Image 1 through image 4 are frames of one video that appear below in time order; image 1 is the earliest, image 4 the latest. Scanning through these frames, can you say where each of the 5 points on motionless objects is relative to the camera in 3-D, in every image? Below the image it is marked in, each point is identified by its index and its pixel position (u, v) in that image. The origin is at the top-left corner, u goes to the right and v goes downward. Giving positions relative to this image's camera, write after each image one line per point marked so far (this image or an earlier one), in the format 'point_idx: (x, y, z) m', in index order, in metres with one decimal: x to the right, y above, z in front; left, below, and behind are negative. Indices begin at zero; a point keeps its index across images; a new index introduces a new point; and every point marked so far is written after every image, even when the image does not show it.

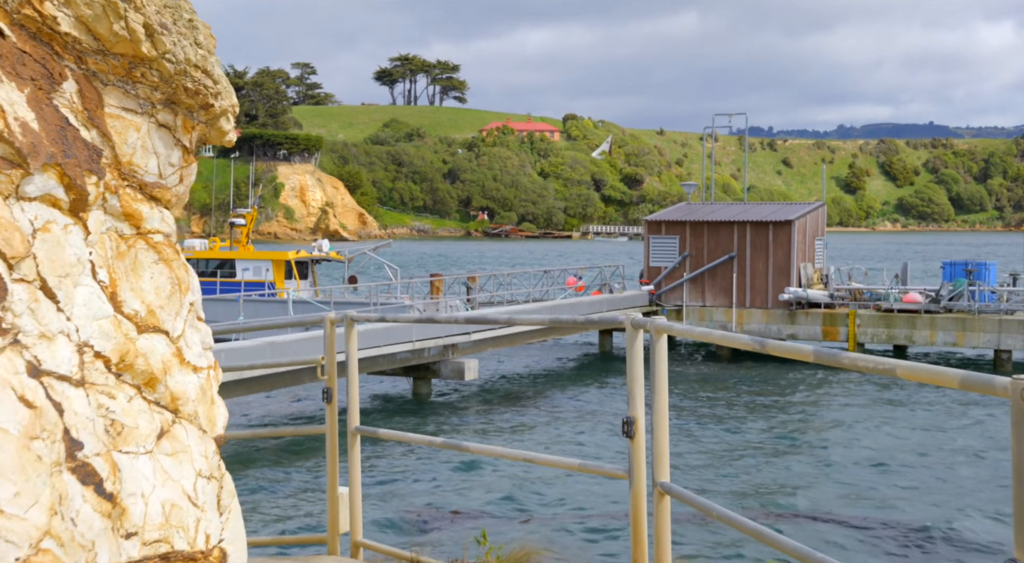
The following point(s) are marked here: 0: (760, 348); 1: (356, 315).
0: (+0.7, -0.2, +3.4) m
1: (-0.8, -0.2, +5.9) m
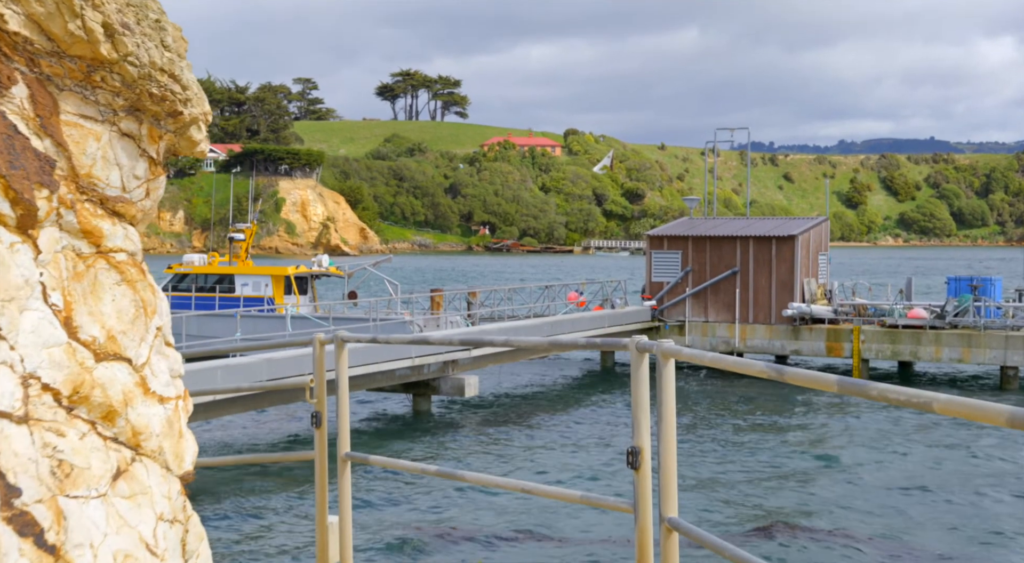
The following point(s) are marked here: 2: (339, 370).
0: (+0.7, -0.3, +3.1) m
1: (-0.8, -0.3, +5.6) m
2: (-0.8, -0.4, +5.5) m
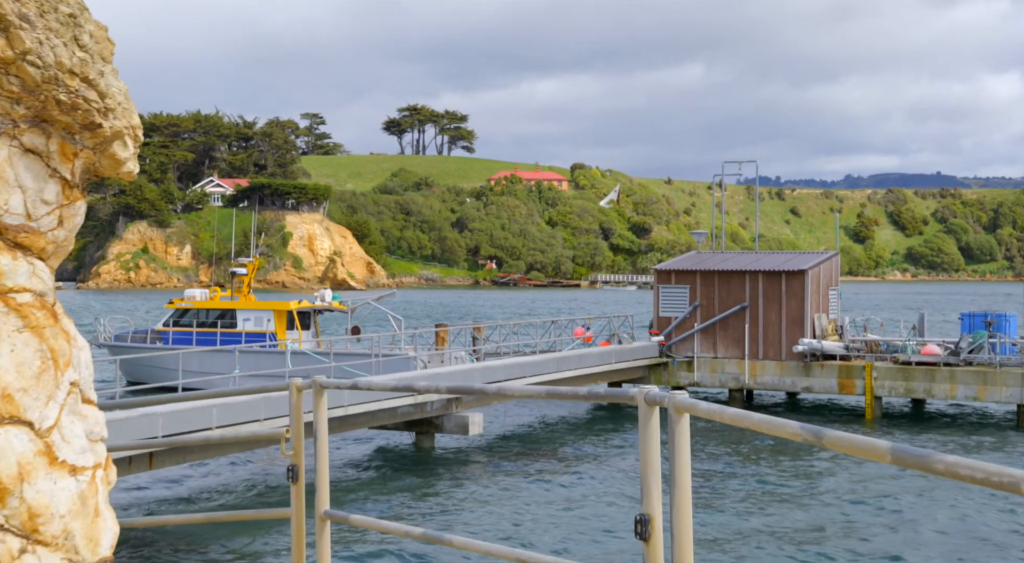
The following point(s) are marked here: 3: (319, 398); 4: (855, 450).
0: (+0.7, -0.4, +2.6) m
1: (-0.8, -0.4, +5.1) m
2: (-0.8, -0.6, +5.0) m
3: (-0.8, -0.5, +5.1) m
4: (+0.7, -0.4, +2.5) m
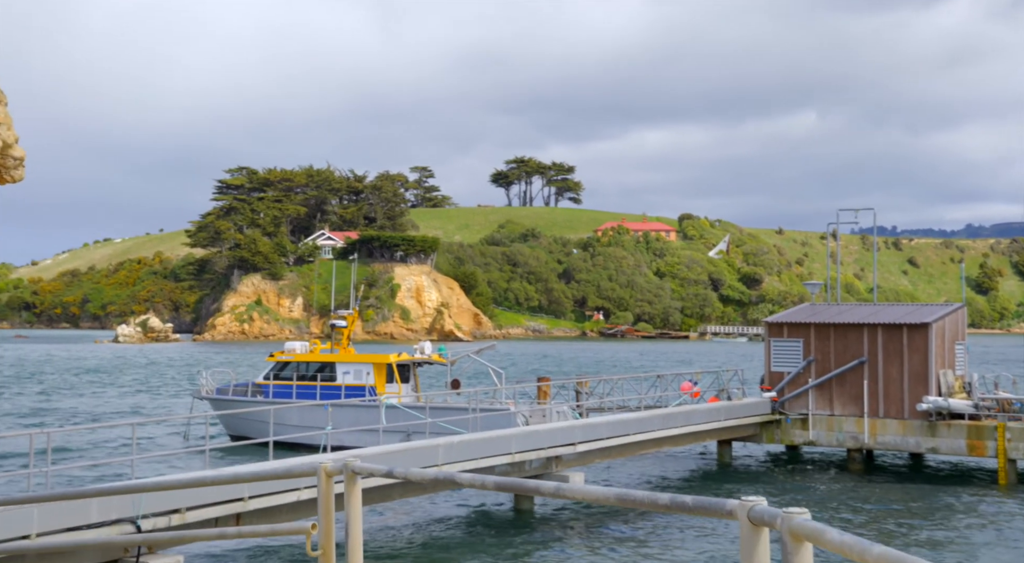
0: (+0.7, -0.5, +1.6) m
1: (-0.6, -0.7, +4.2) m
2: (-0.6, -0.8, +4.1) m
3: (-0.6, -0.7, +4.2) m
4: (+0.8, -0.5, +1.5) m
